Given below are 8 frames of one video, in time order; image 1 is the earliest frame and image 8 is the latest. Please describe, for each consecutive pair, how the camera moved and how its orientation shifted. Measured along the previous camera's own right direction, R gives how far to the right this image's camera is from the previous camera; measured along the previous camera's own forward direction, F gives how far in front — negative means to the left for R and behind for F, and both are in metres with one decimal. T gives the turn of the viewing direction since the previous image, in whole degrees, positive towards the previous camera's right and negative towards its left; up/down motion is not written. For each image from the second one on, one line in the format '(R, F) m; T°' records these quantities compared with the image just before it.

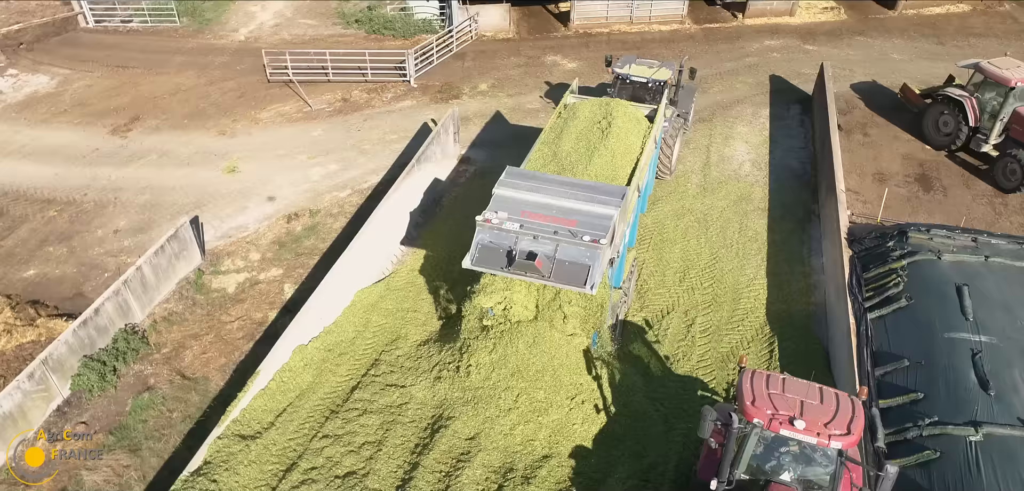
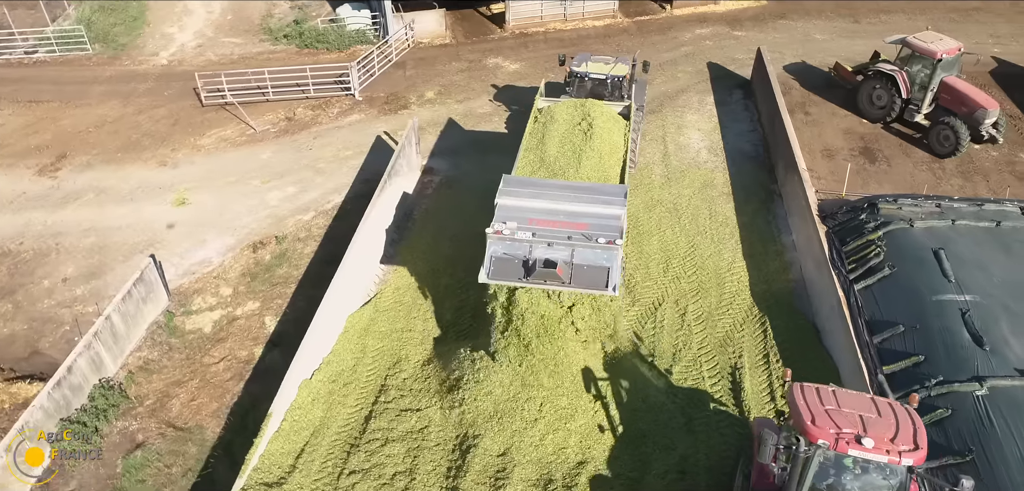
(-1.0, +0.2) m; +7°
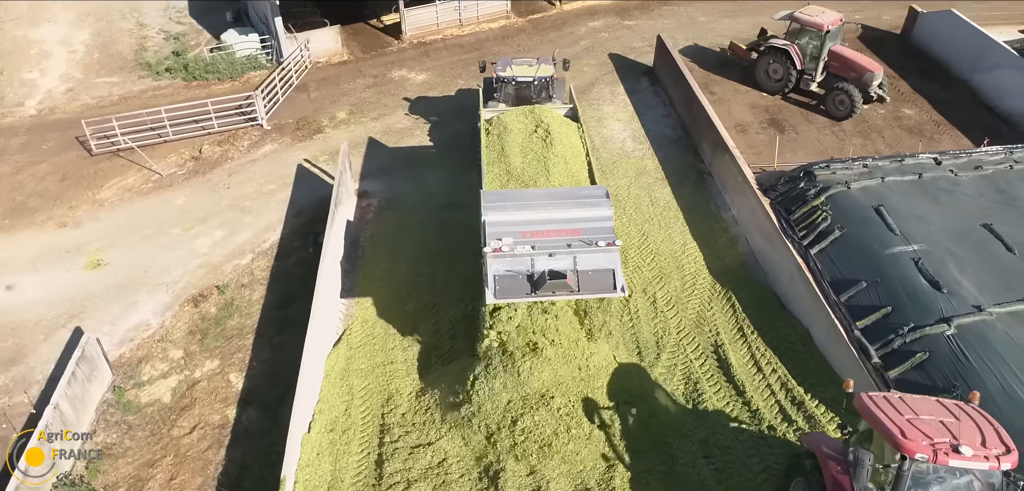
(-1.2, +0.2) m; +10°
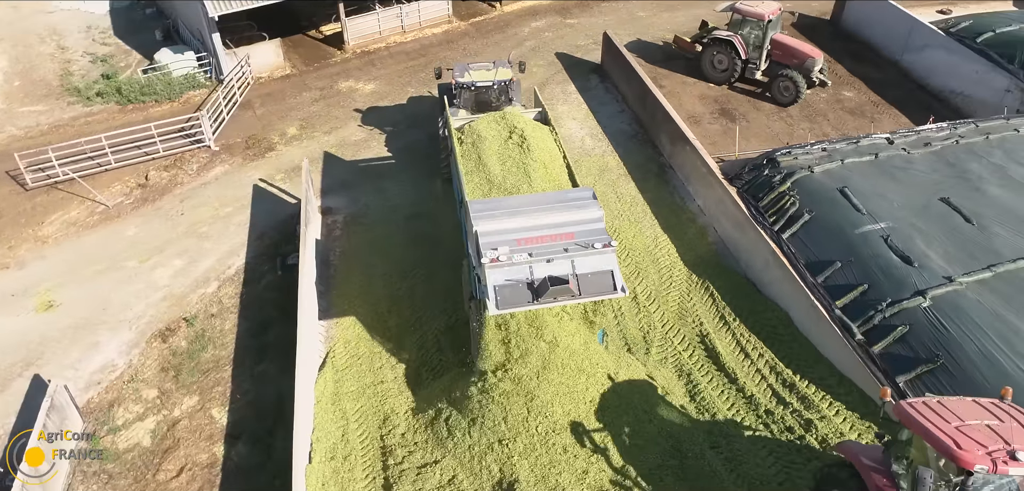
(-0.6, +0.1) m; +5°
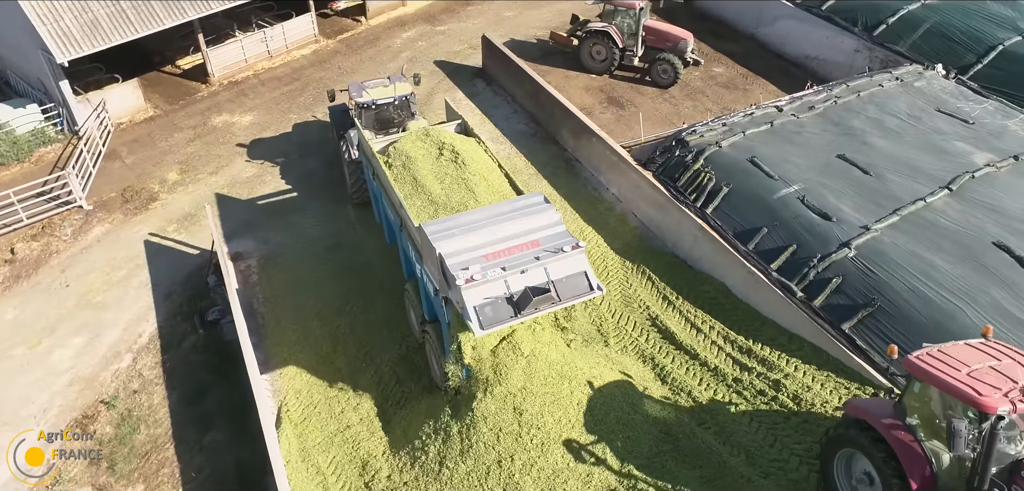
(-1.0, +0.3) m; +11°
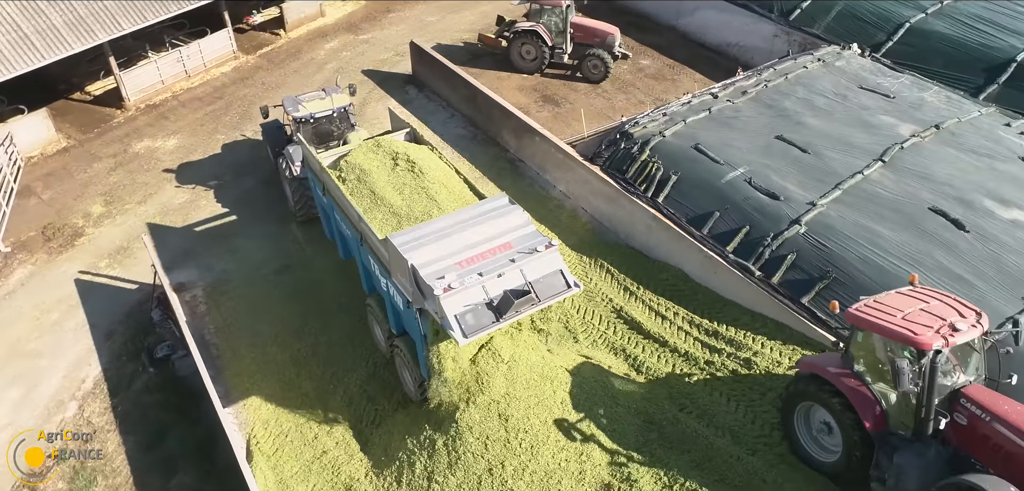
(-0.5, +0.1) m; +6°
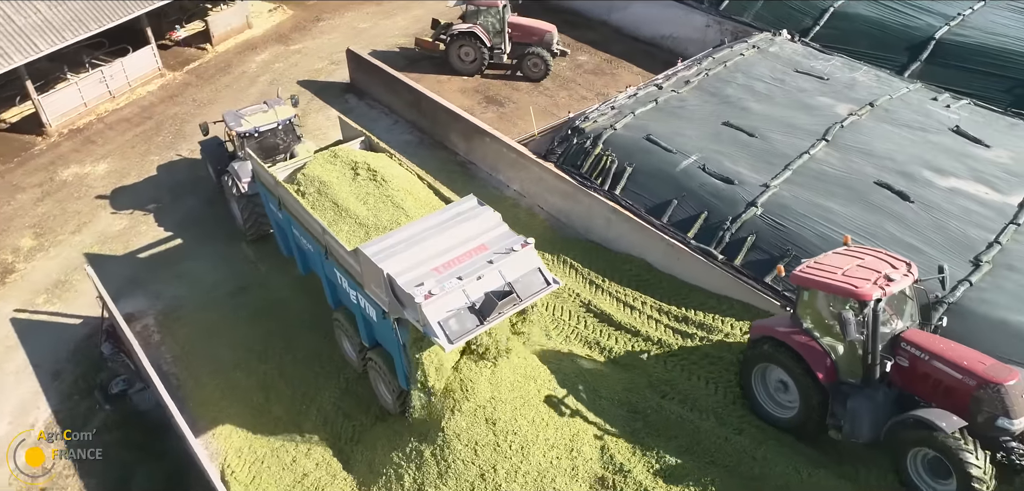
(-0.4, +0.1) m; +5°
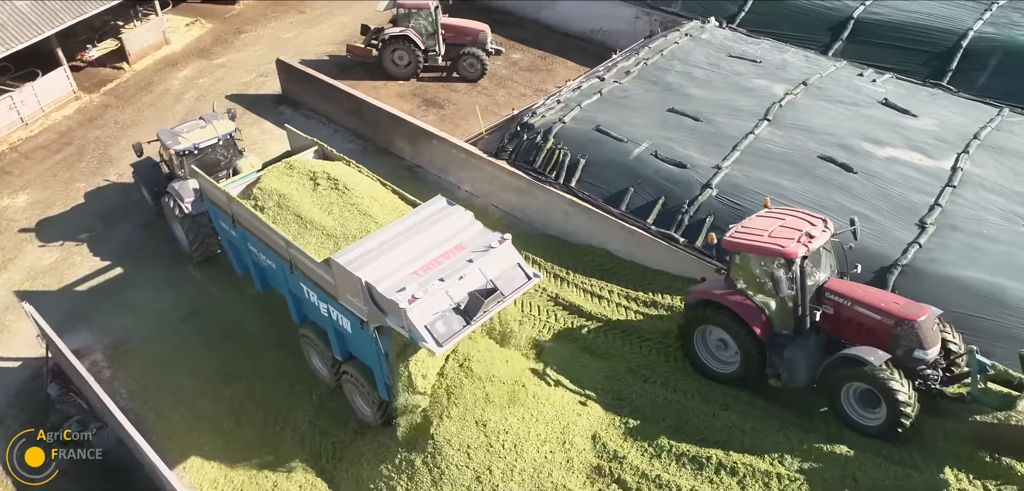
(-0.5, +0.1) m; +6°
